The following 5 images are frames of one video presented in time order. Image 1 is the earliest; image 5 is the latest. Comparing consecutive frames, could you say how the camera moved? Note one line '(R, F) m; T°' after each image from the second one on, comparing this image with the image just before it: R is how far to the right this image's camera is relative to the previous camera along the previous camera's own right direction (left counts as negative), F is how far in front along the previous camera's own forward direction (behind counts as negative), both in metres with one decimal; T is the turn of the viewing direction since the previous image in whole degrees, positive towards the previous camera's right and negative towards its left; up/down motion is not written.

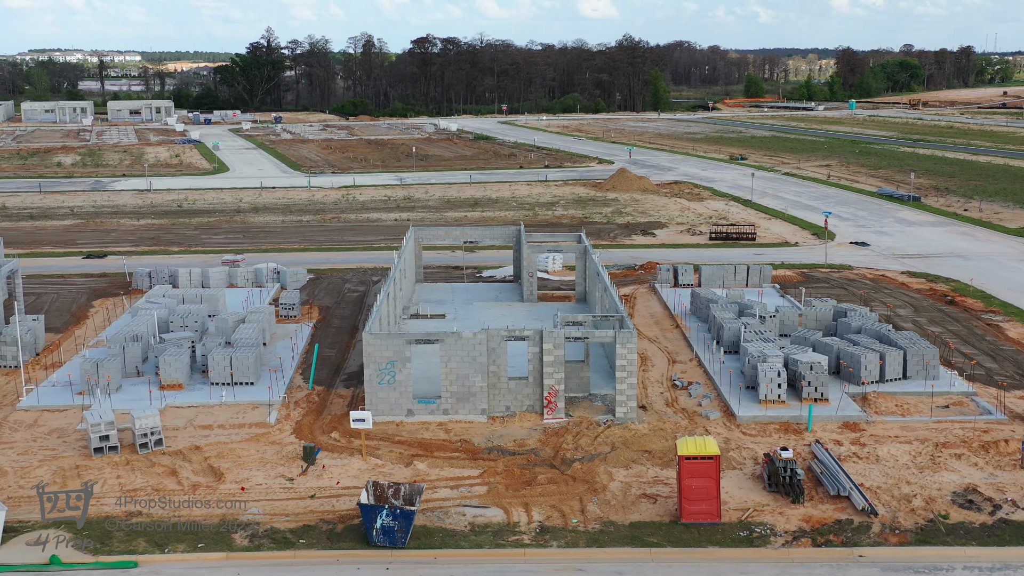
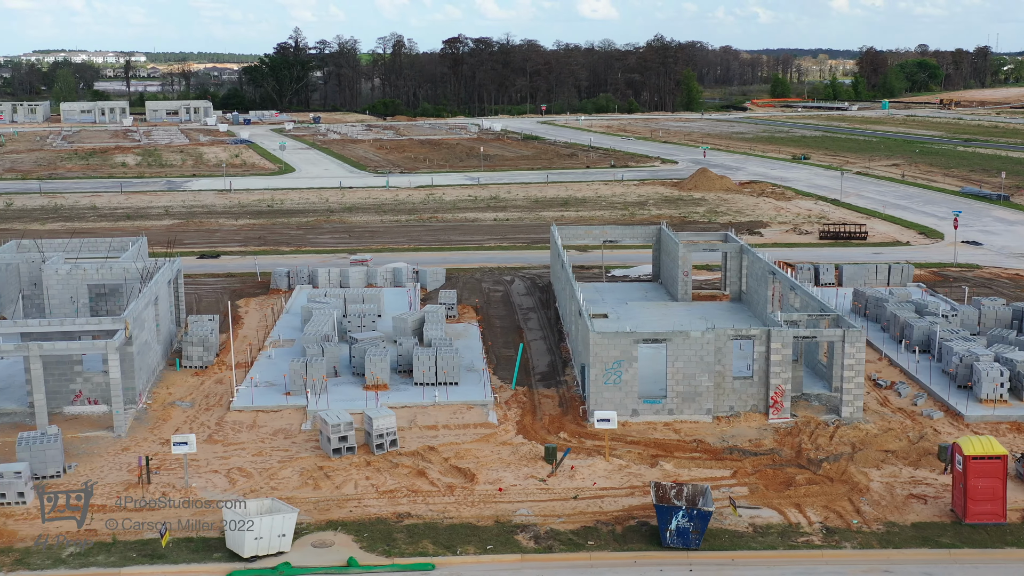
(-4.8, +0.2) m; 0°
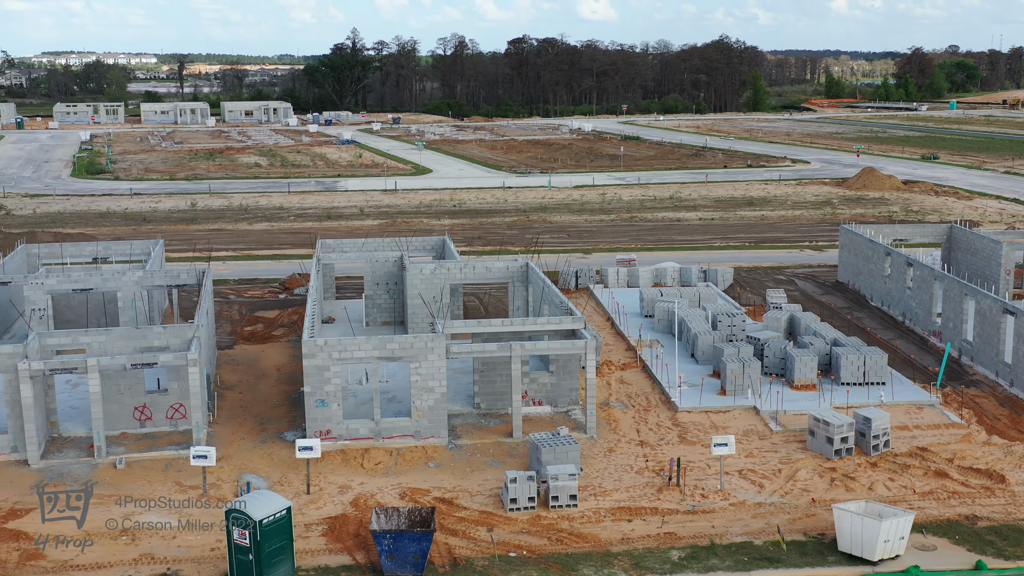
(-9.9, +0.4) m; 0°
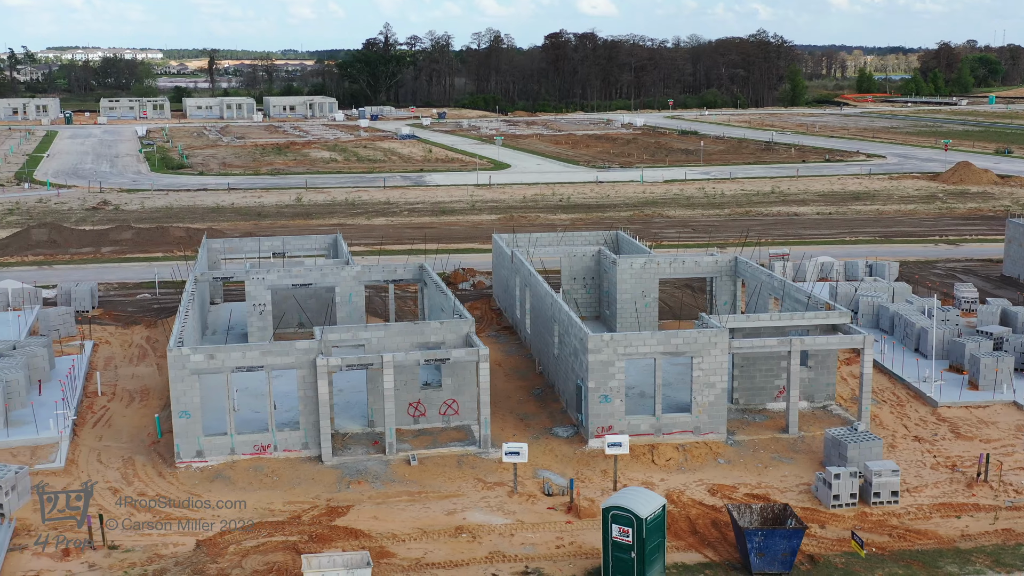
(-5.6, +0.3) m; 0°
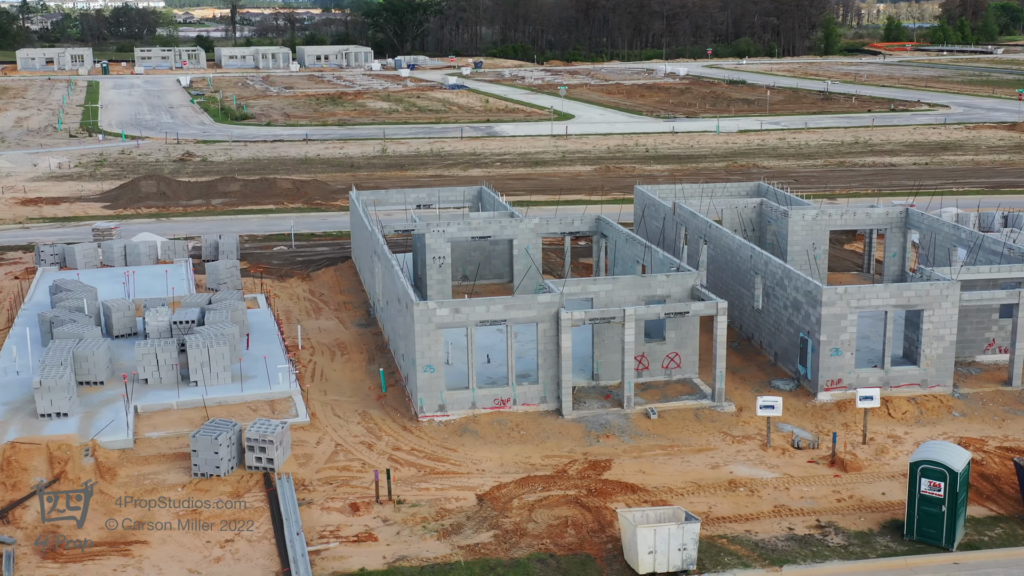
(-4.5, +0.2) m; 0°
